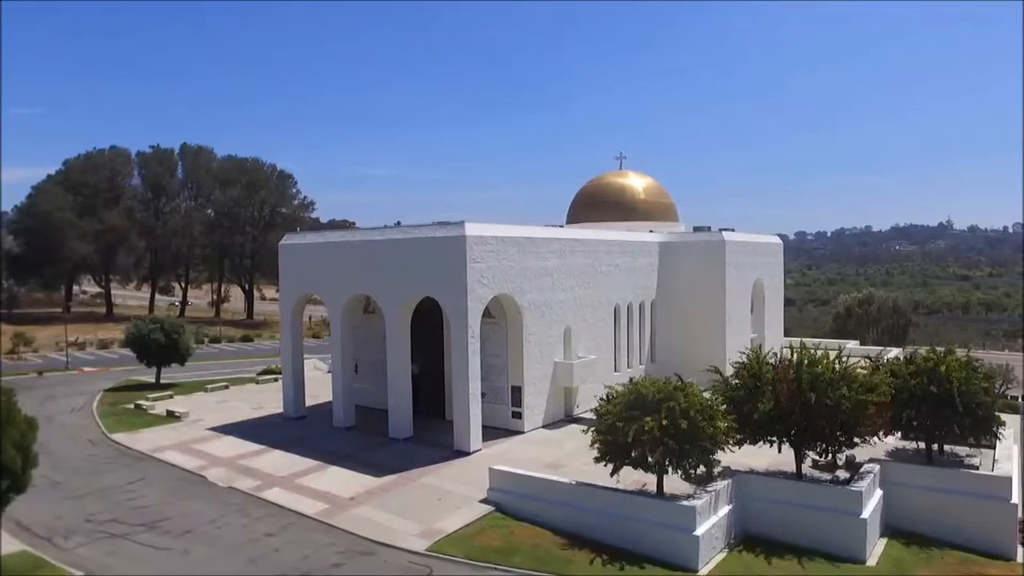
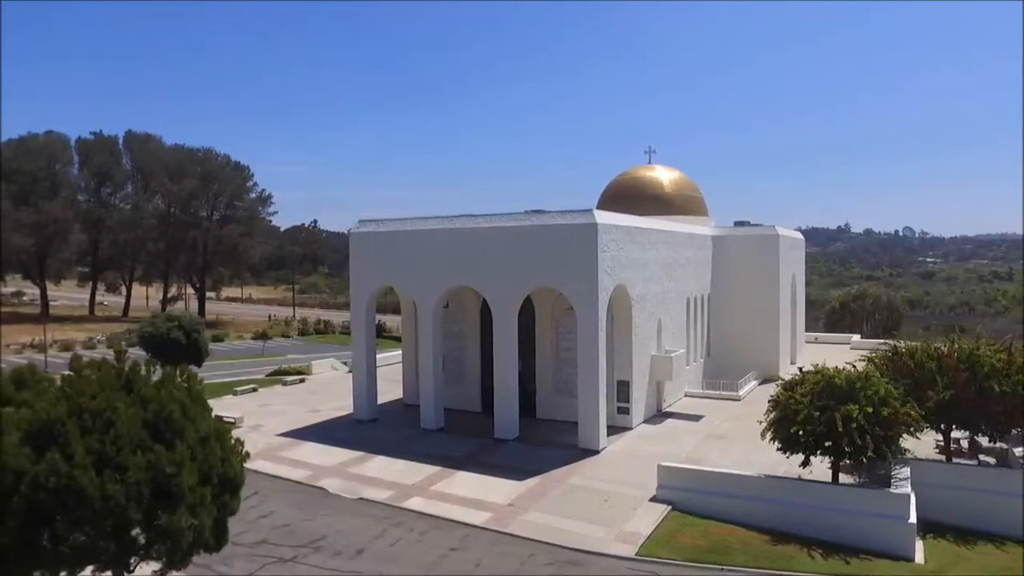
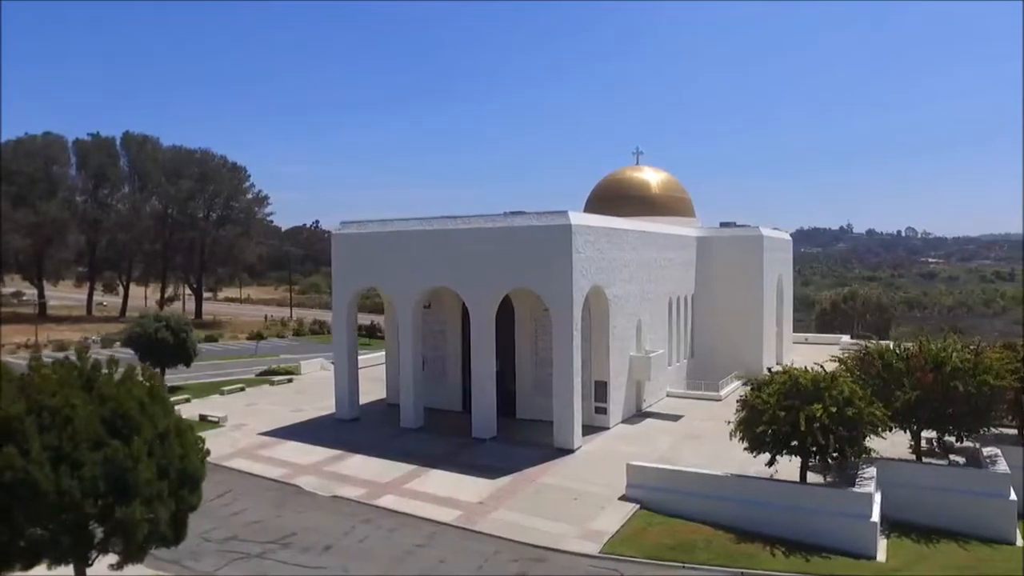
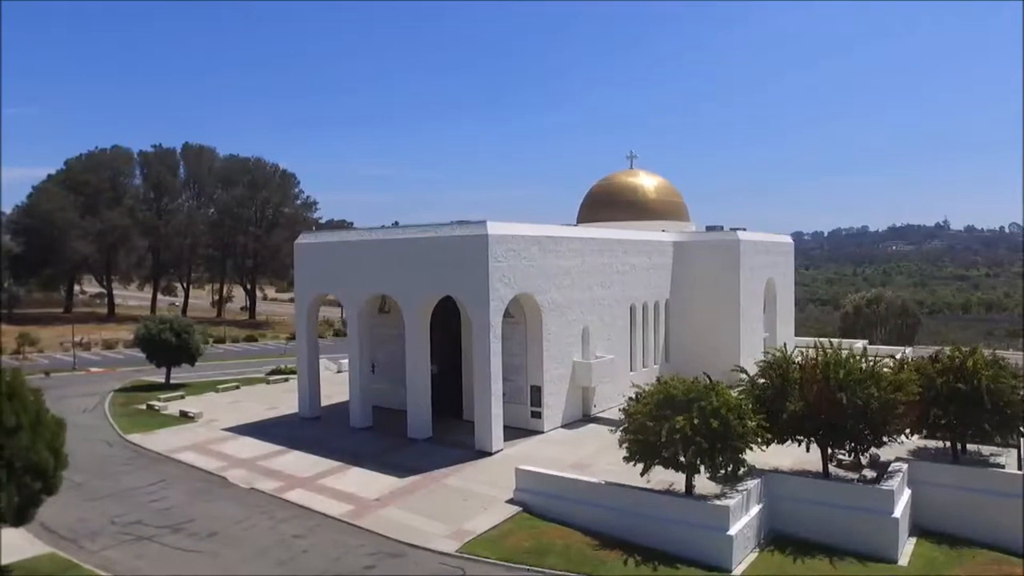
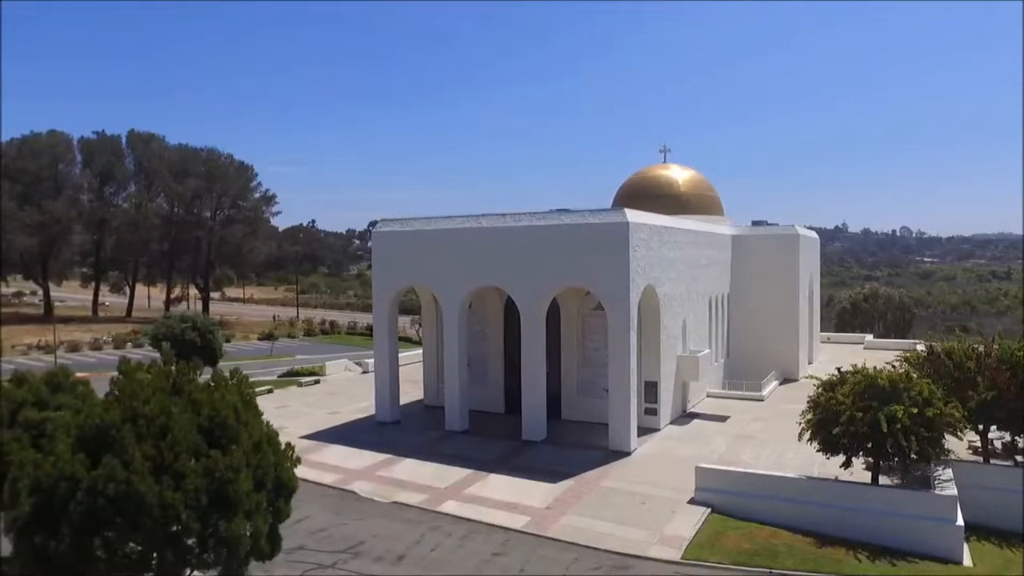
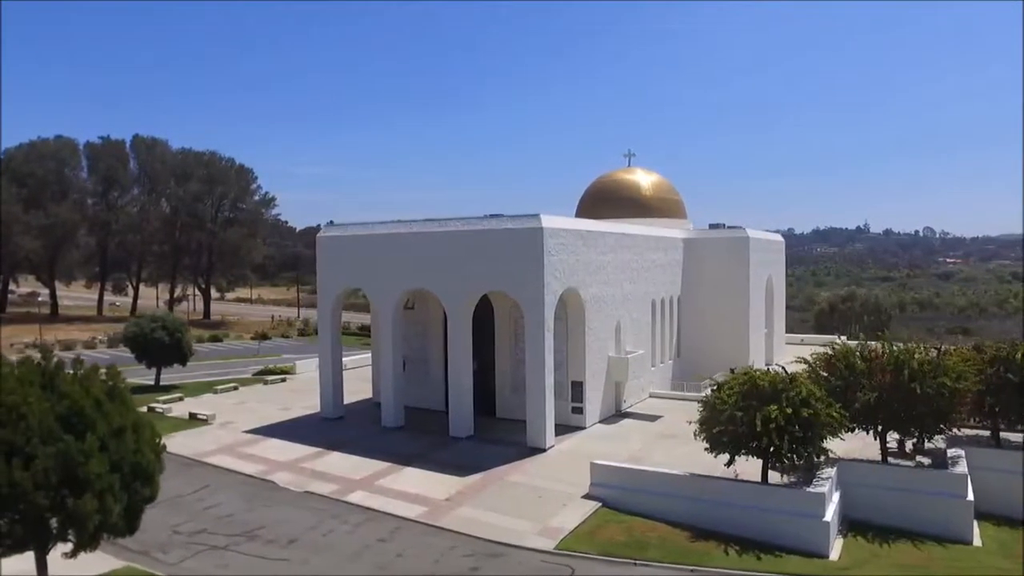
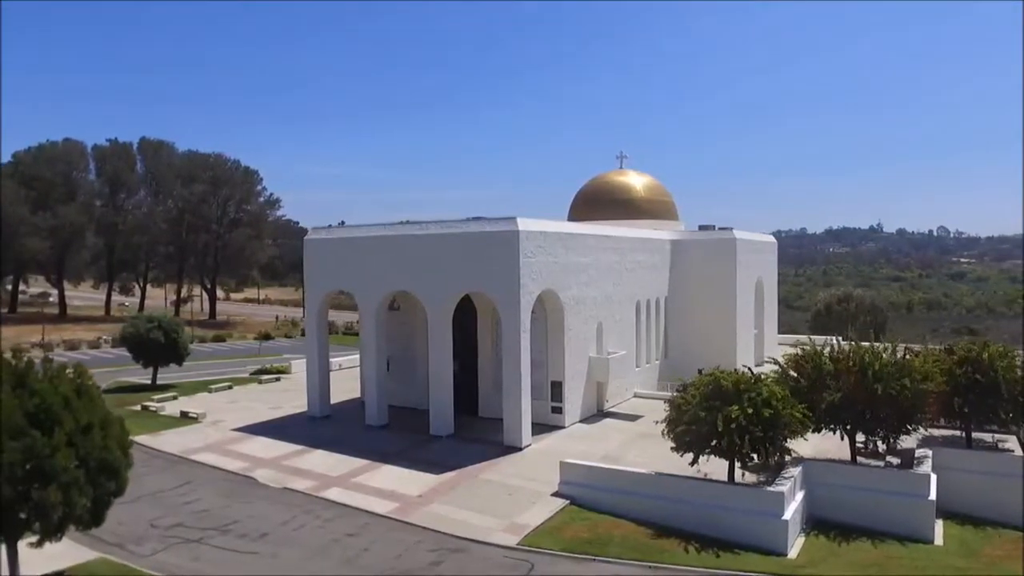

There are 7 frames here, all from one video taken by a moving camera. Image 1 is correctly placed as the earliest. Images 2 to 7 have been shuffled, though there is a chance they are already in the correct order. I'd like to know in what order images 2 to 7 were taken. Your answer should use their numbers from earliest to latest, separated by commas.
4, 7, 6, 3, 2, 5
